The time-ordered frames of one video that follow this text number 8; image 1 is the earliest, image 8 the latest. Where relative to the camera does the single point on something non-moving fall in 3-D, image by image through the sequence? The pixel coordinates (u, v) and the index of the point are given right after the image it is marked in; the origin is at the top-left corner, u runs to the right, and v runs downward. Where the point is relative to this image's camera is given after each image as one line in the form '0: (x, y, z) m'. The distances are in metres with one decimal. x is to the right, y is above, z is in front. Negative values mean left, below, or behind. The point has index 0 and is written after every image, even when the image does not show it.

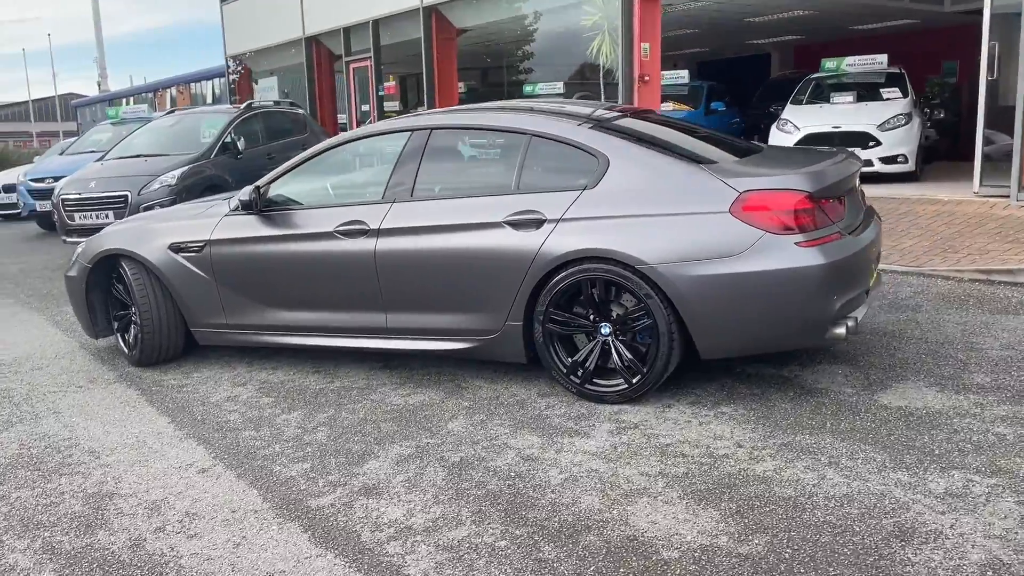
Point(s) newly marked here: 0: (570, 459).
0: (+0.2, -0.7, +3.5) m
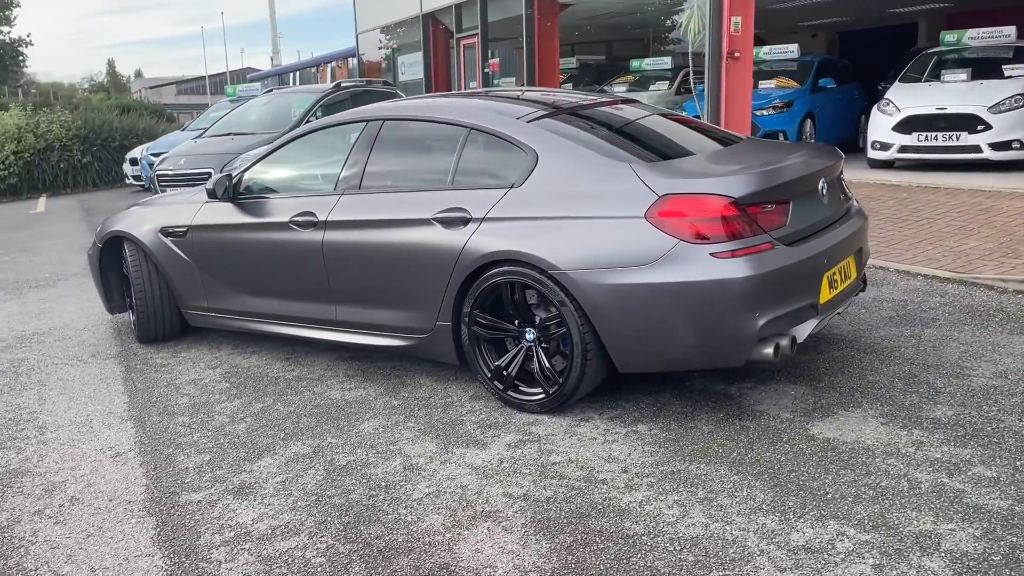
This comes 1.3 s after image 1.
0: (-0.2, -0.7, +3.3) m
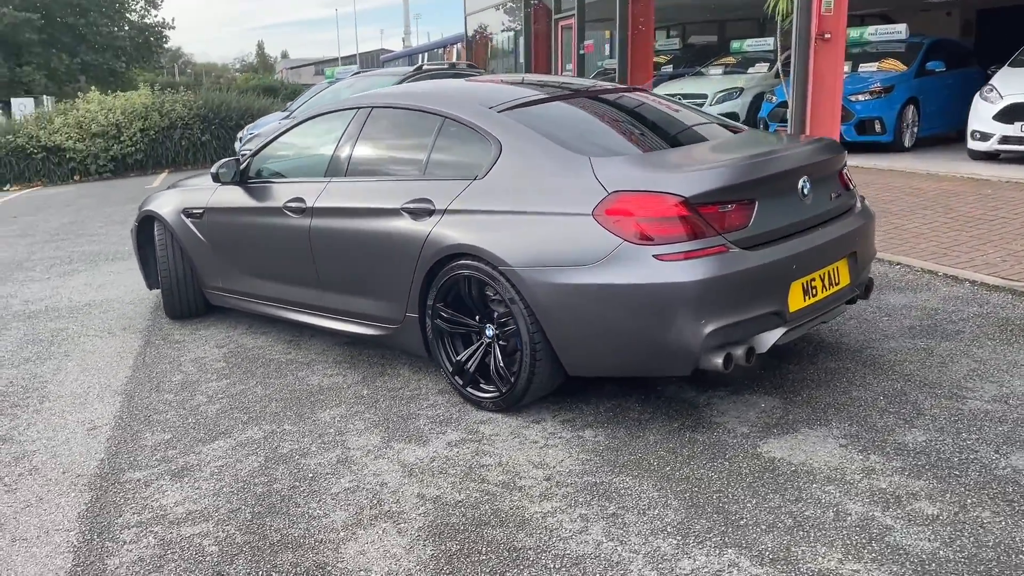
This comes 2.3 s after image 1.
0: (-0.5, -0.7, +3.3) m
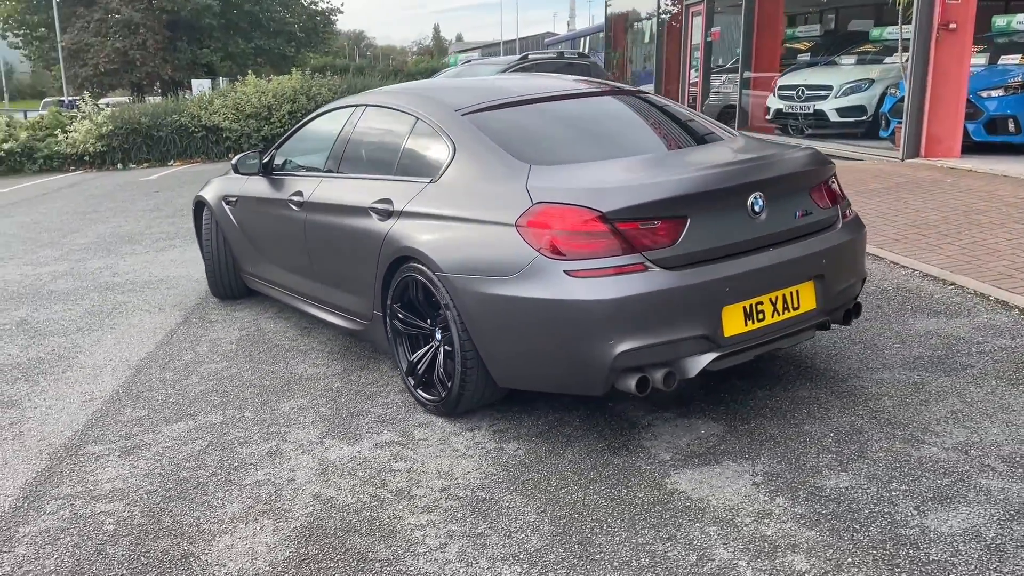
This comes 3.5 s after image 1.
0: (-0.8, -0.7, +3.4) m
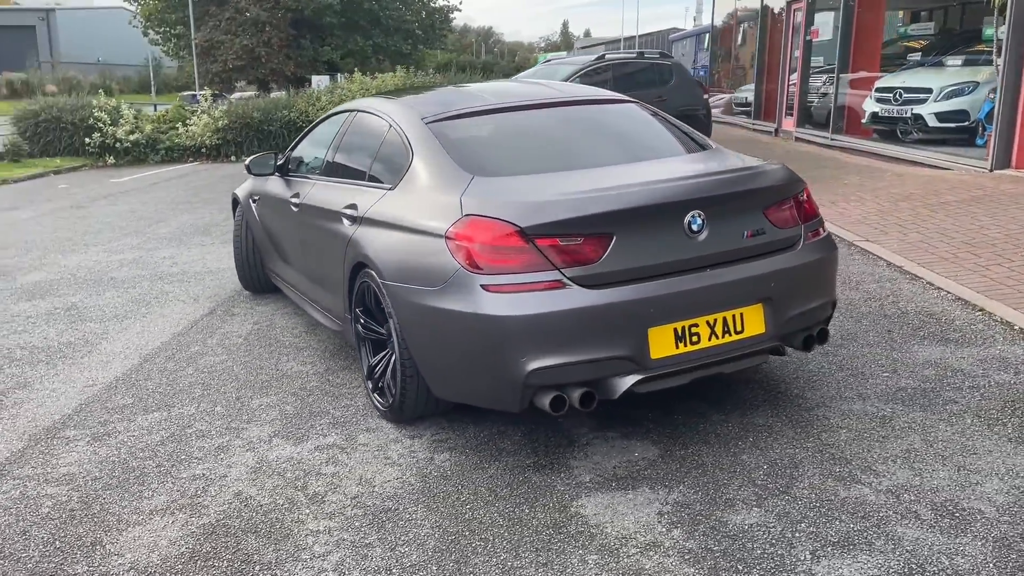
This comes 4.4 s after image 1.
0: (-1.1, -0.7, +3.5) m
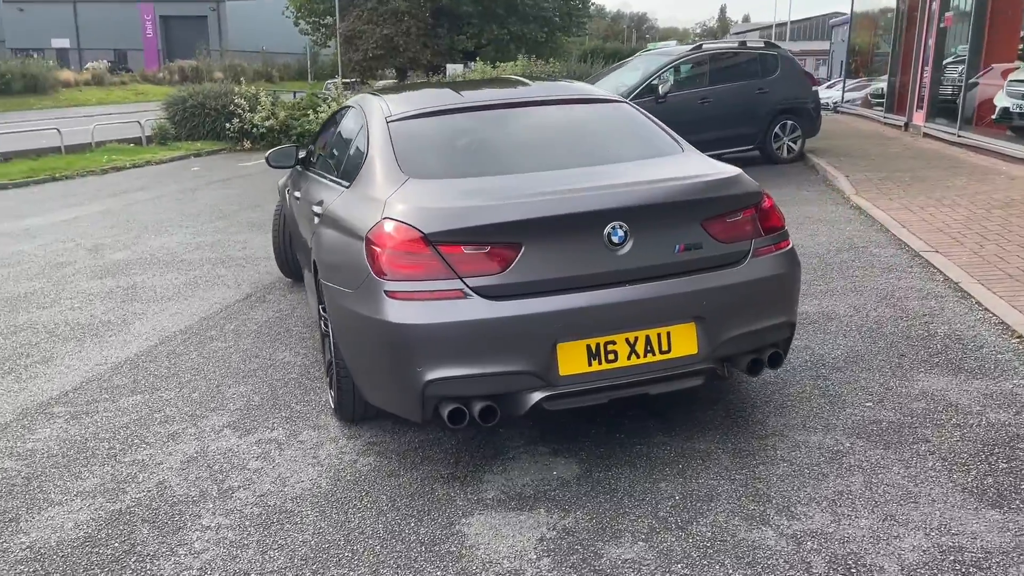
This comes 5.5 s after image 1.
0: (-1.4, -0.7, +3.6) m
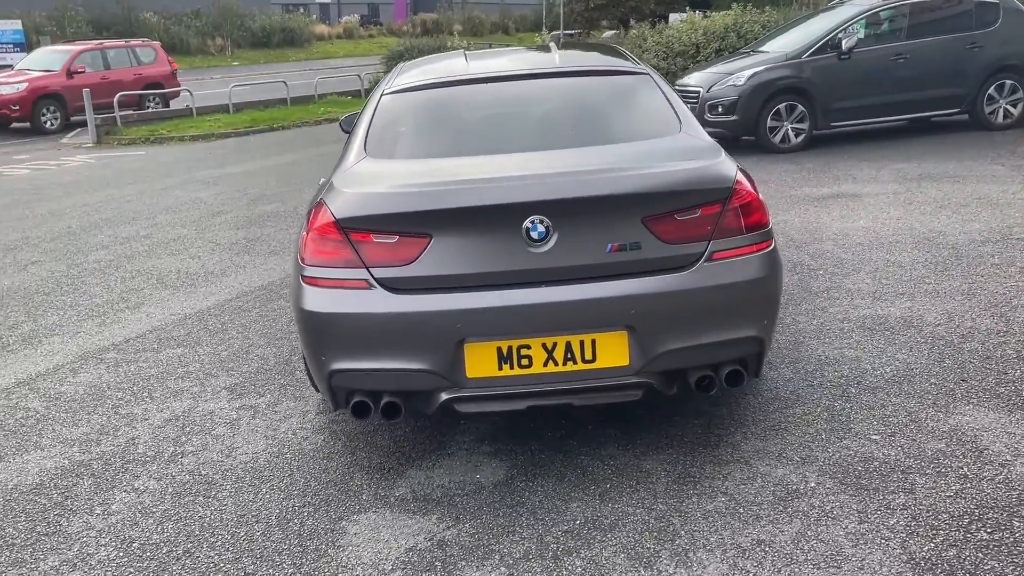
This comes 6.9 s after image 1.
0: (-1.5, -0.5, +3.8) m
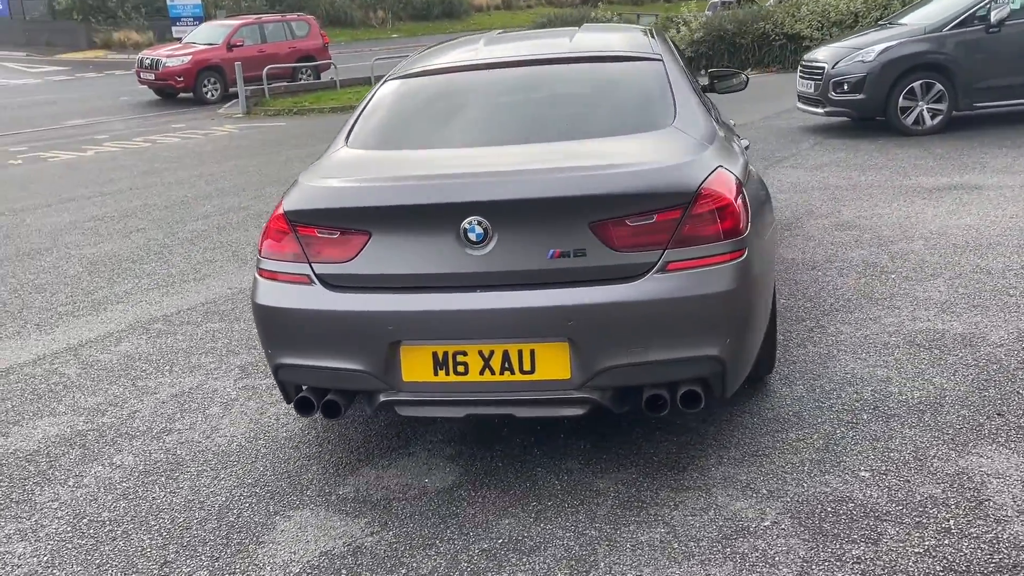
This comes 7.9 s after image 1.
0: (-1.5, -0.4, +4.0) m
